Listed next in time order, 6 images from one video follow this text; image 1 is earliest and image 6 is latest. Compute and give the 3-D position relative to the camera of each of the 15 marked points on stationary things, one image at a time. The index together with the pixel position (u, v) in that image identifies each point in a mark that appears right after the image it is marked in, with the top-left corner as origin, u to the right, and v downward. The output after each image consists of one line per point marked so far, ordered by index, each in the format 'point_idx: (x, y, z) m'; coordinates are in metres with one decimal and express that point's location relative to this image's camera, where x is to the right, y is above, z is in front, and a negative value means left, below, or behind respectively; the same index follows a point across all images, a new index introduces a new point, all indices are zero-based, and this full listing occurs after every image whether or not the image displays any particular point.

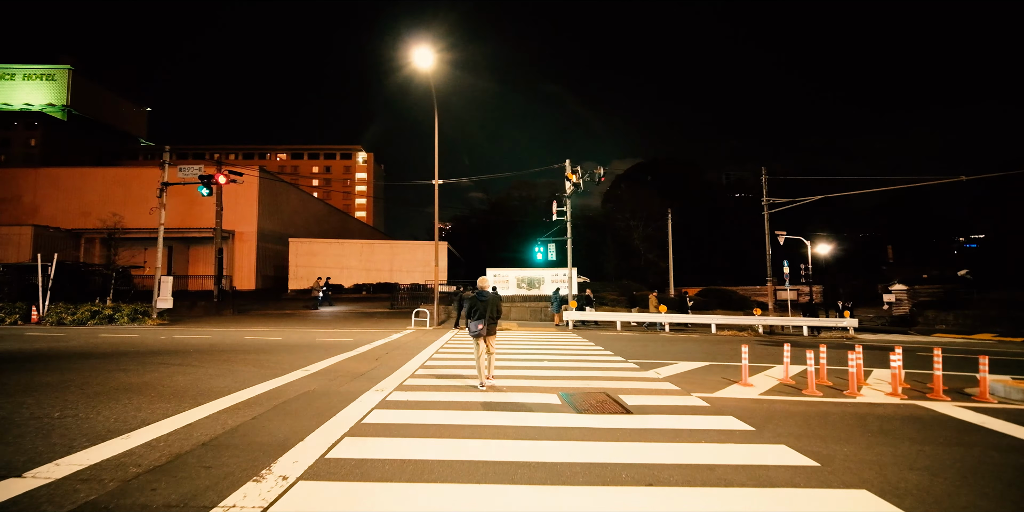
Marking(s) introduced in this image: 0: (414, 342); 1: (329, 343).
0: (-2.8, -2.5, +13.7) m
1: (-5.2, -2.5, +13.2) m
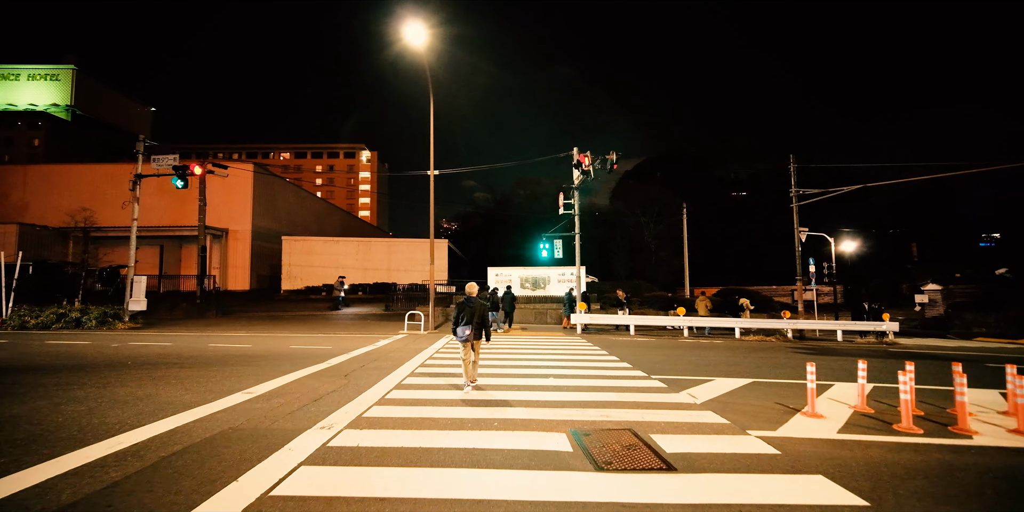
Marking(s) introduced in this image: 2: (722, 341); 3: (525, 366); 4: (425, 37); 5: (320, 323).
0: (-2.8, -2.4, +12.0) m
1: (-5.2, -2.4, +11.6) m
2: (+7.2, -2.9, +16.0) m
3: (+0.2, -2.5, +11.3) m
4: (-2.9, +7.4, +15.6) m
5: (-8.2, -2.9, +19.8) m
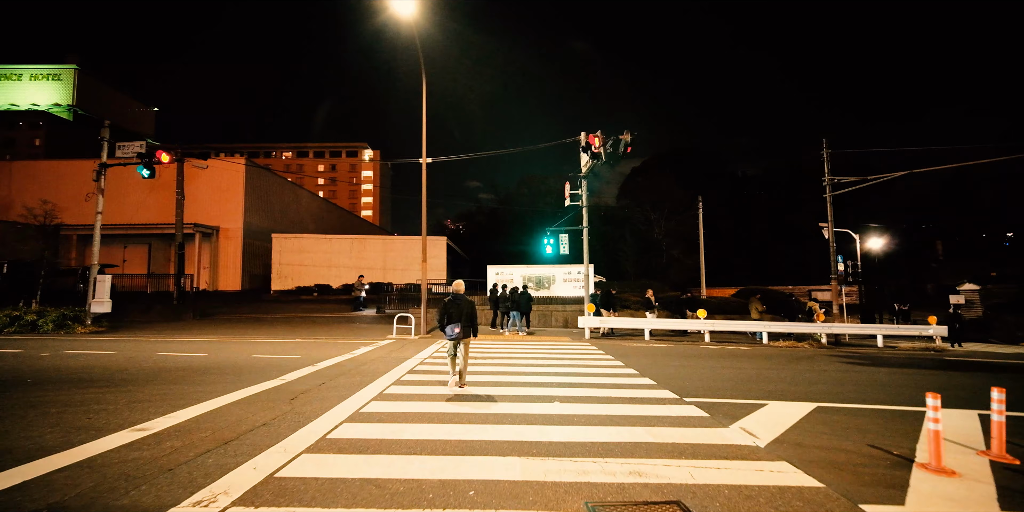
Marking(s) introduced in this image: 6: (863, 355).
0: (-2.8, -2.3, +10.3) m
1: (-5.2, -2.2, +9.8) m
2: (+7.2, -2.8, +14.2) m
3: (+0.2, -2.4, +9.5) m
4: (-2.9, +7.5, +13.9) m
5: (-8.1, -2.8, +18.1) m
6: (+10.9, -3.1, +14.4) m
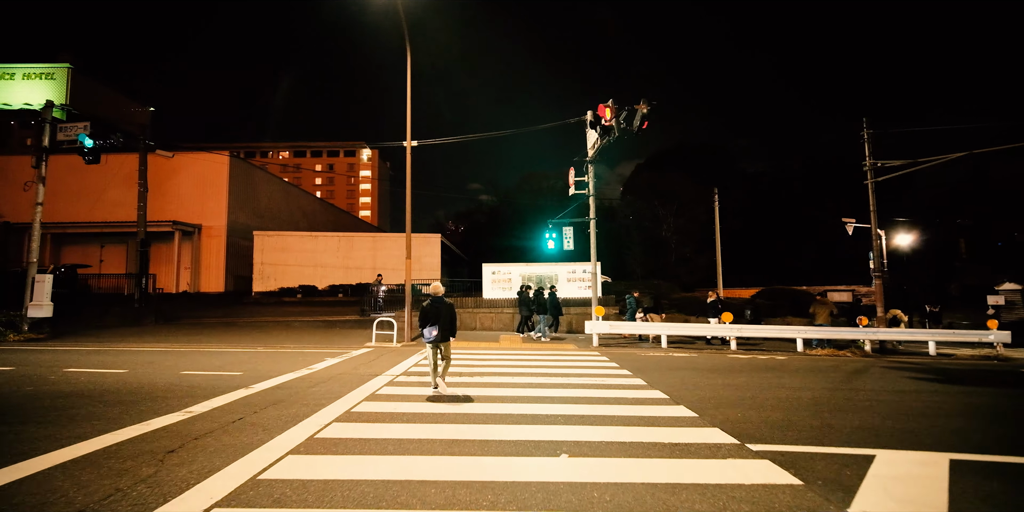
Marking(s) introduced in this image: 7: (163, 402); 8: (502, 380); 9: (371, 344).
0: (-3.0, -2.2, +8.3) m
1: (-5.3, -2.1, +7.8) m
2: (+7.2, -2.6, +12.1) m
3: (+0.1, -2.2, +7.4) m
4: (-3.0, +7.7, +11.9) m
5: (-8.2, -2.7, +16.1) m
6: (+10.8, -2.9, +12.3) m
7: (-4.6, -1.9, +6.1) m
8: (-0.2, -2.4, +8.9) m
9: (-4.0, -2.5, +13.1) m
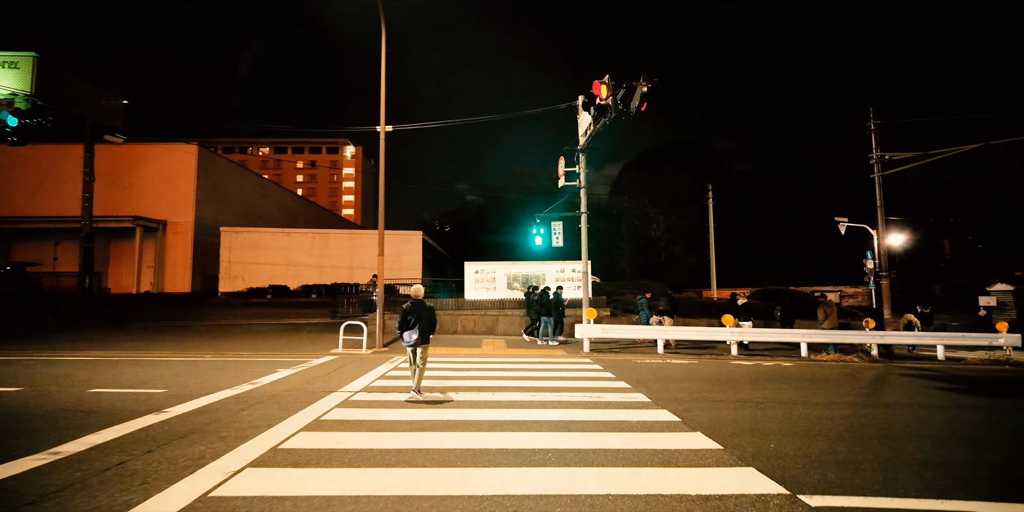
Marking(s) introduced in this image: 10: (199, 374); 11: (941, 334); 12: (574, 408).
0: (-3.2, -2.1, +7.0) m
1: (-5.6, -2.0, +6.4) m
2: (+6.7, -2.6, +11.1) m
3: (-0.2, -2.1, +6.2) m
4: (-3.4, +7.7, +10.6) m
5: (-8.7, -2.6, +14.6) m
6: (+10.4, -2.9, +11.4) m
7: (-4.8, -1.8, +4.7) m
8: (-0.5, -2.3, +7.7) m
9: (-4.4, -2.4, +11.7) m
10: (-5.7, -2.2, +8.4) m
11: (+12.4, -2.2, +13.4) m
12: (+0.8, -2.2, +6.4) m
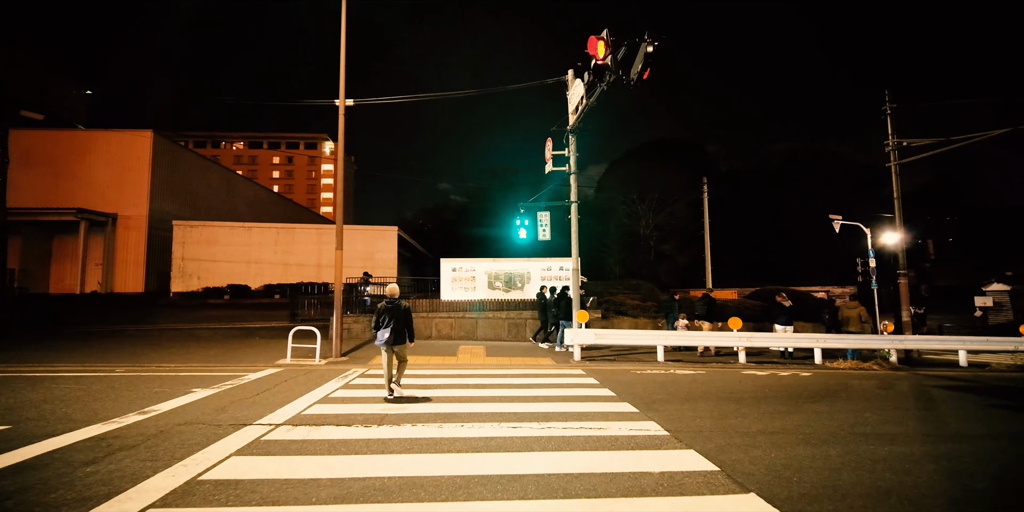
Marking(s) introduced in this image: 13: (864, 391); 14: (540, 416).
0: (-3.5, -1.9, +5.2) m
1: (-5.8, -1.8, +4.6) m
2: (+6.3, -2.5, +9.7) m
3: (-0.5, -2.0, +4.6) m
4: (-3.8, +7.9, +8.8) m
5: (-9.3, -2.4, +12.6) m
6: (+9.9, -2.8, +10.1) m
7: (-5.0, -1.7, +2.9) m
8: (-0.8, -2.2, +6.0) m
9: (-4.9, -2.3, +9.9) m
10: (-6.0, -2.0, +6.5) m
11: (+11.9, -2.1, +12.2) m
12: (+0.6, -2.1, +4.8) m
13: (+6.2, -2.4, +8.0) m
14: (+0.4, -2.2, +6.0) m
